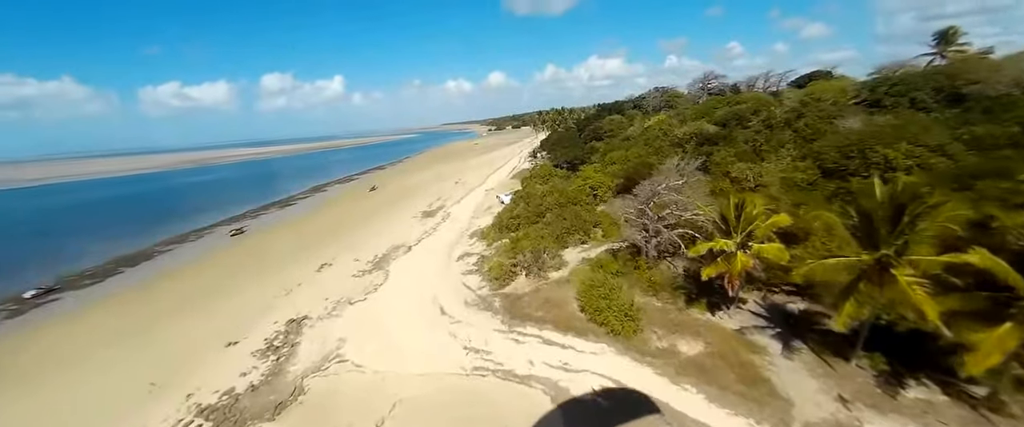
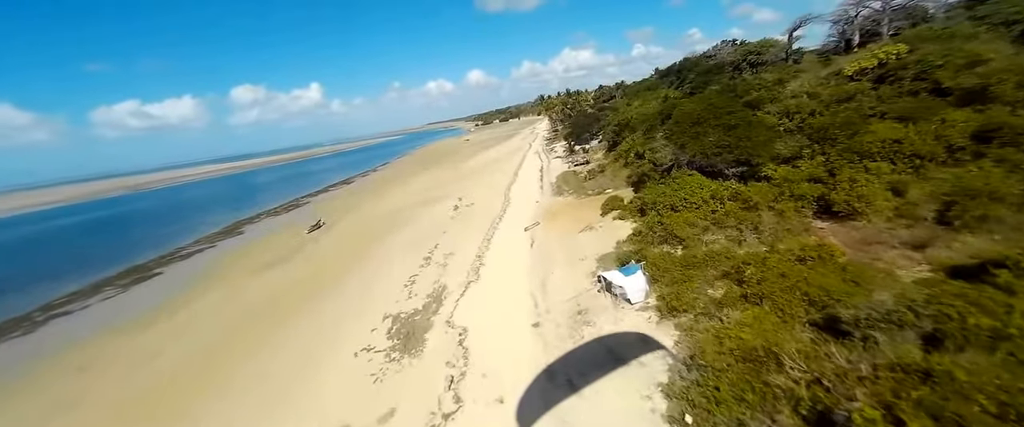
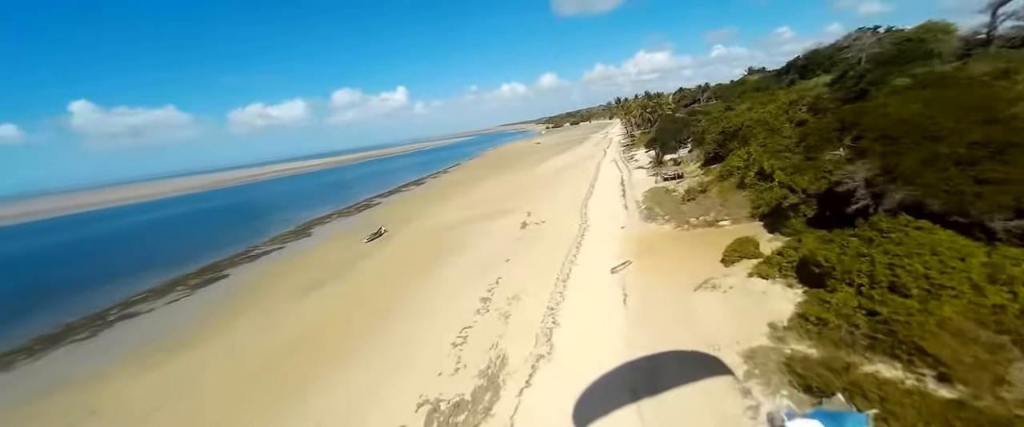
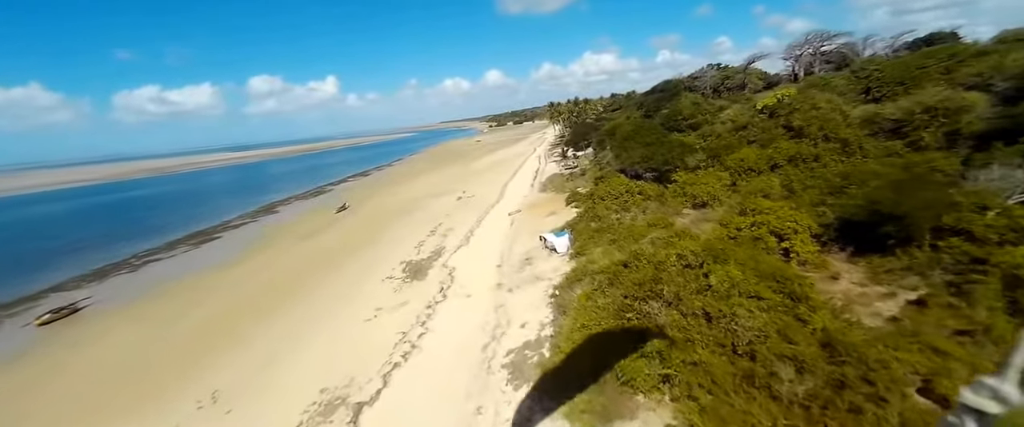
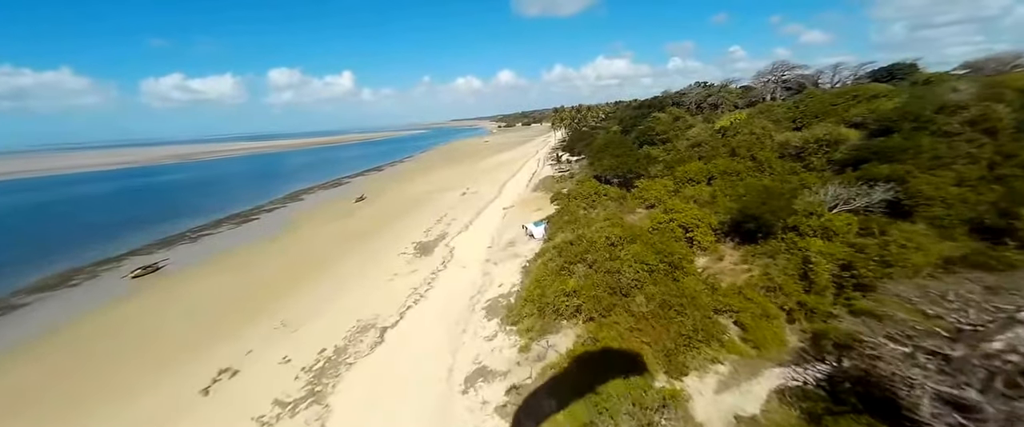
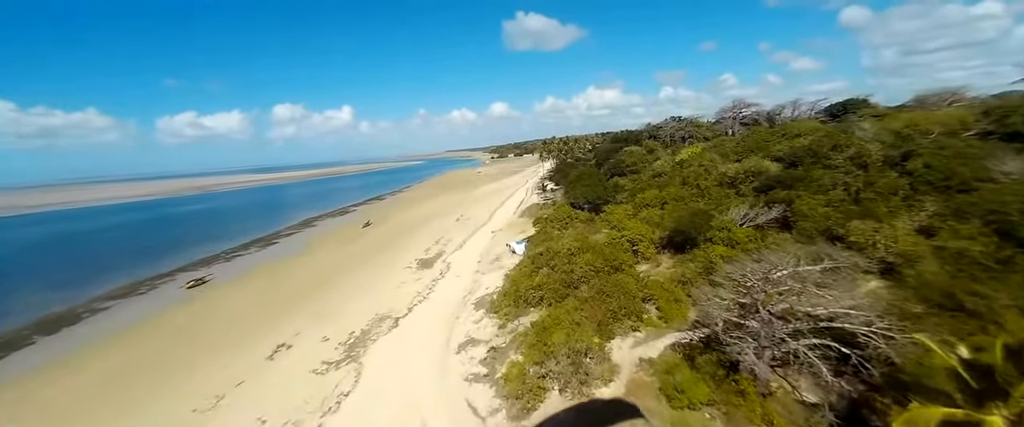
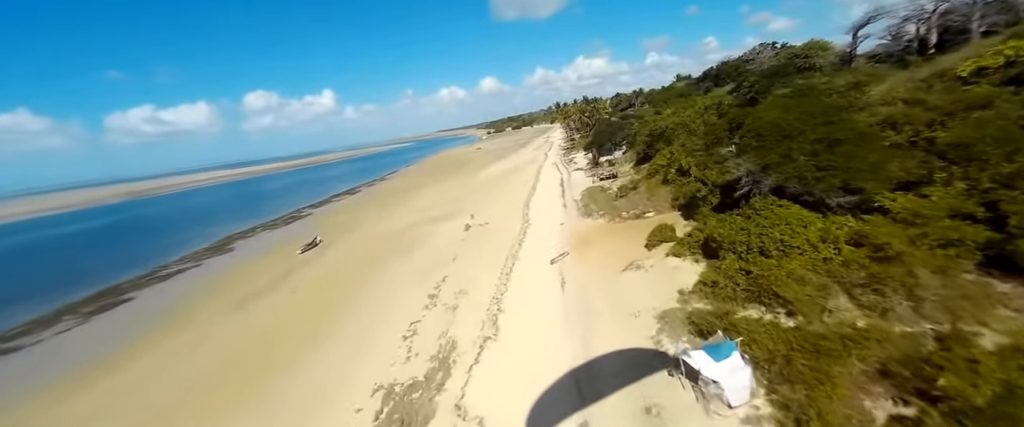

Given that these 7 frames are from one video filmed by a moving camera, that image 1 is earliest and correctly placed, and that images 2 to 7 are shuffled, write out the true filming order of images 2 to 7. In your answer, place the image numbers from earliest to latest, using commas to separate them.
6, 5, 4, 2, 7, 3
